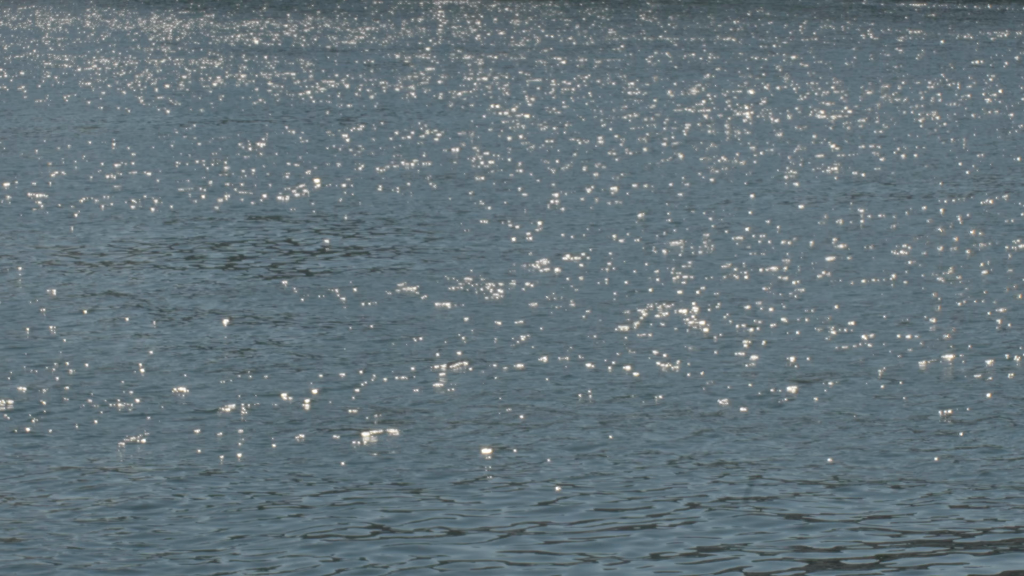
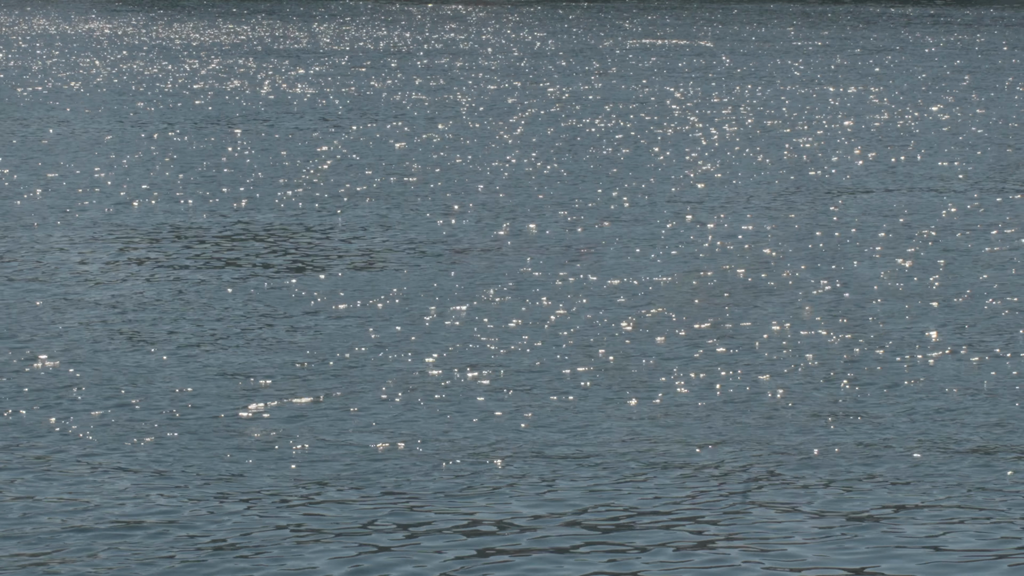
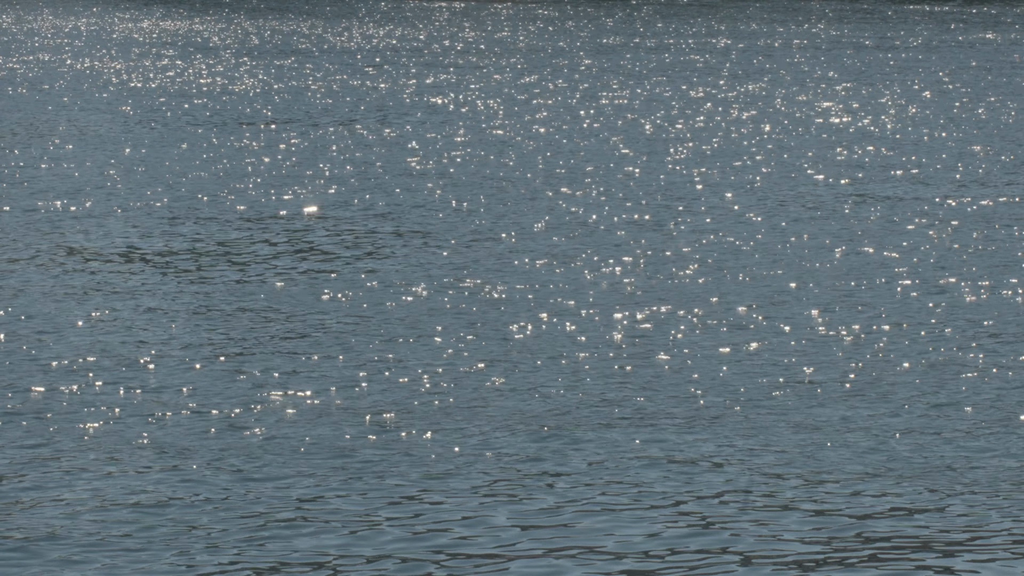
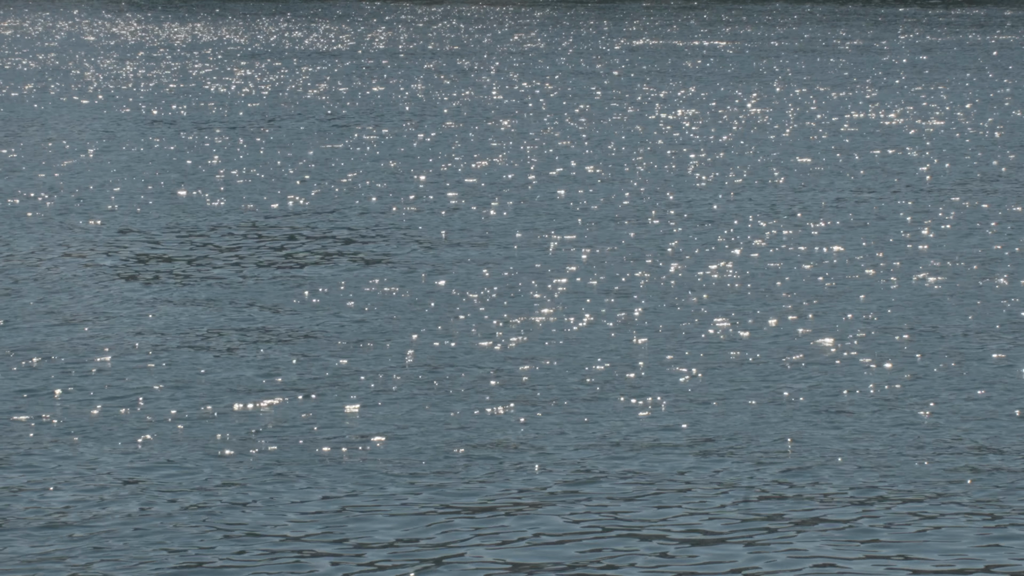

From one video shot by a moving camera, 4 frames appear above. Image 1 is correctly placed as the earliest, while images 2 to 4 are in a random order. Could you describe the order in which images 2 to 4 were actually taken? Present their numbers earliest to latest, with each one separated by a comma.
3, 4, 2
